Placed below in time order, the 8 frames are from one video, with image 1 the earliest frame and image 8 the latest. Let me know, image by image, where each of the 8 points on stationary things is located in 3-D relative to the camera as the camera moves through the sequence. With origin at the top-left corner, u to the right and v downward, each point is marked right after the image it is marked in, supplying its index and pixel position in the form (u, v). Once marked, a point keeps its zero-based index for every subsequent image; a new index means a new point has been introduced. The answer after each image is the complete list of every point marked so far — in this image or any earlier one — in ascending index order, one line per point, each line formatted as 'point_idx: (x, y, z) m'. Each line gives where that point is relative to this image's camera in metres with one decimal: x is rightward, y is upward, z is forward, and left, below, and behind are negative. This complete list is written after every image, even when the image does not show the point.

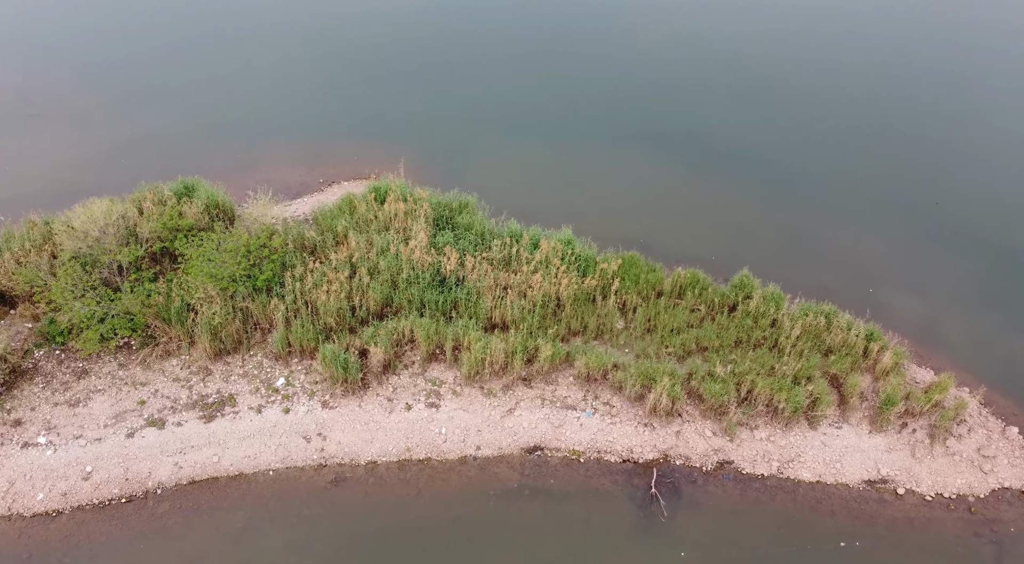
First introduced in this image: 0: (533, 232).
0: (+0.3, +0.8, +12.4) m
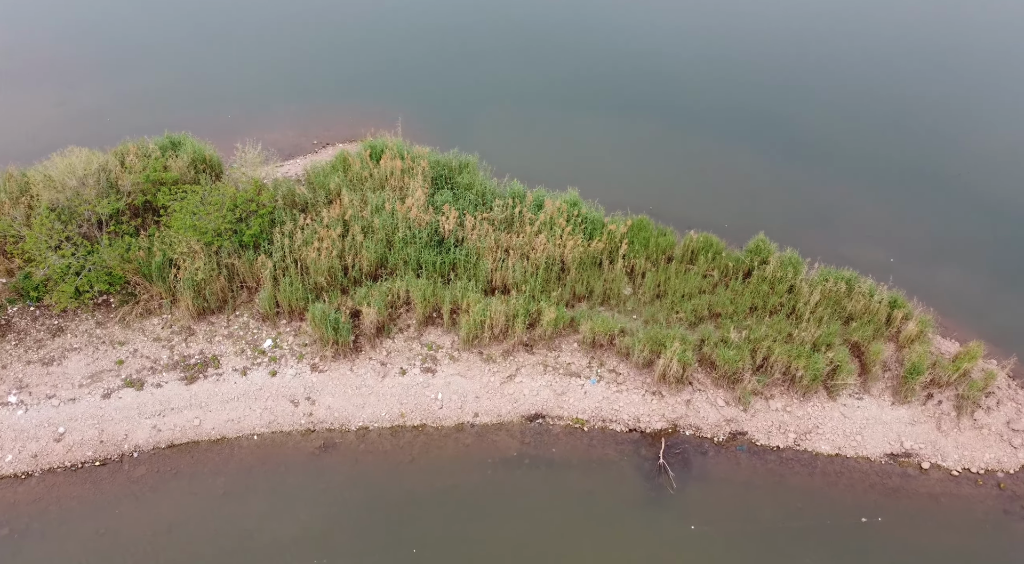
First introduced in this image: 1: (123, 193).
0: (+0.4, +1.3, +11.7) m
1: (-5.2, +1.2, +10.8) m
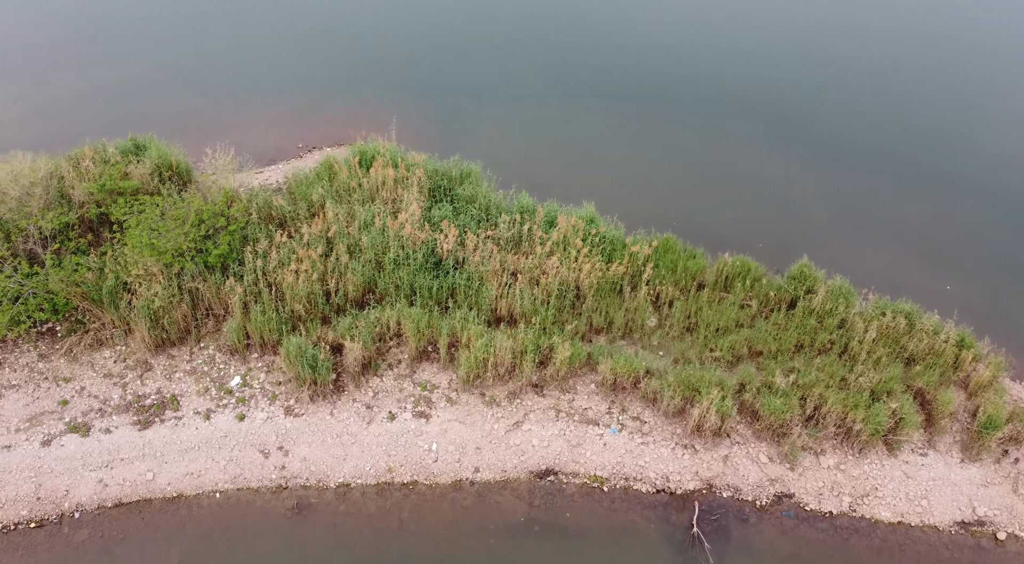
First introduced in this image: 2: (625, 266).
0: (+0.5, +1.0, +10.3) m
1: (-5.1, +0.9, +9.4) m
2: (+1.4, +0.2, +9.6) m
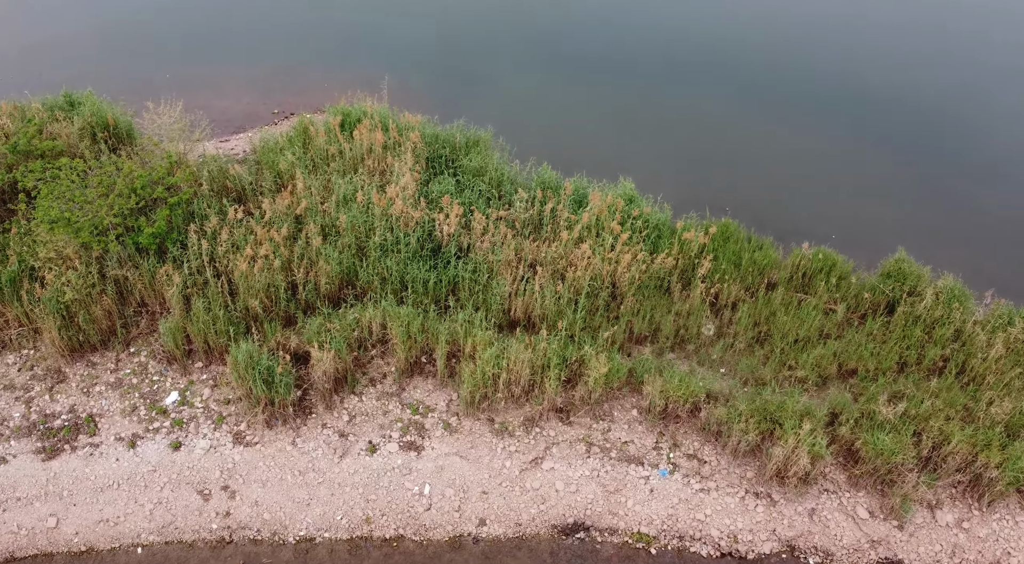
0: (+0.6, +1.0, +8.3) m
1: (-5.0, +1.0, +7.4) m
2: (+1.5, +0.2, +7.5) m
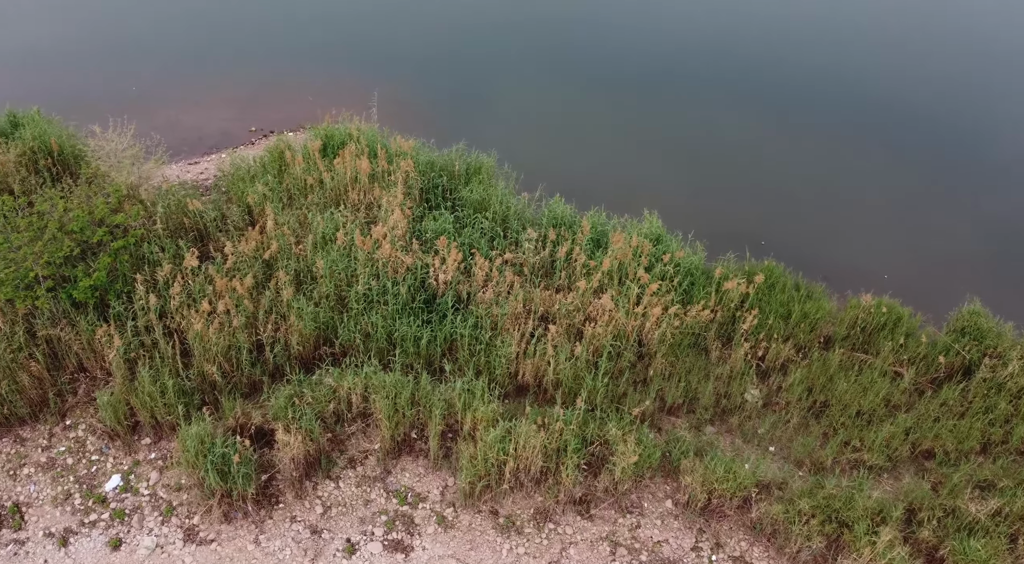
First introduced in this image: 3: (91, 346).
0: (+0.7, +0.6, +7.2) m
1: (-4.9, +0.6, +6.3) m
2: (+1.6, -0.2, +6.4) m
3: (-3.1, -0.5, +5.9) m
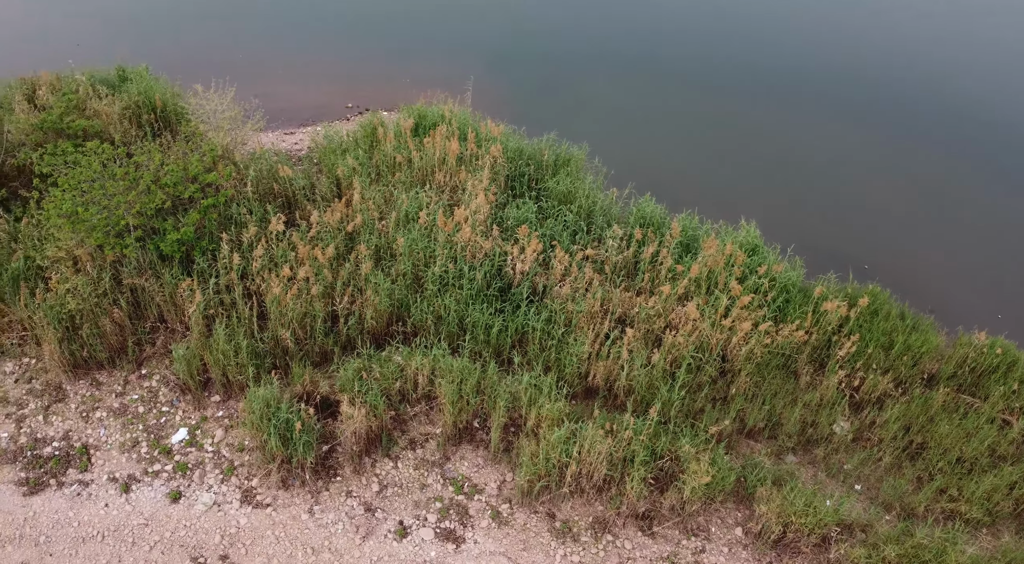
0: (+1.5, +0.5, +6.8) m
1: (-4.2, +1.1, +6.5) m
2: (+2.2, -0.3, +6.0) m
3: (-2.5, -0.1, +6.0) m
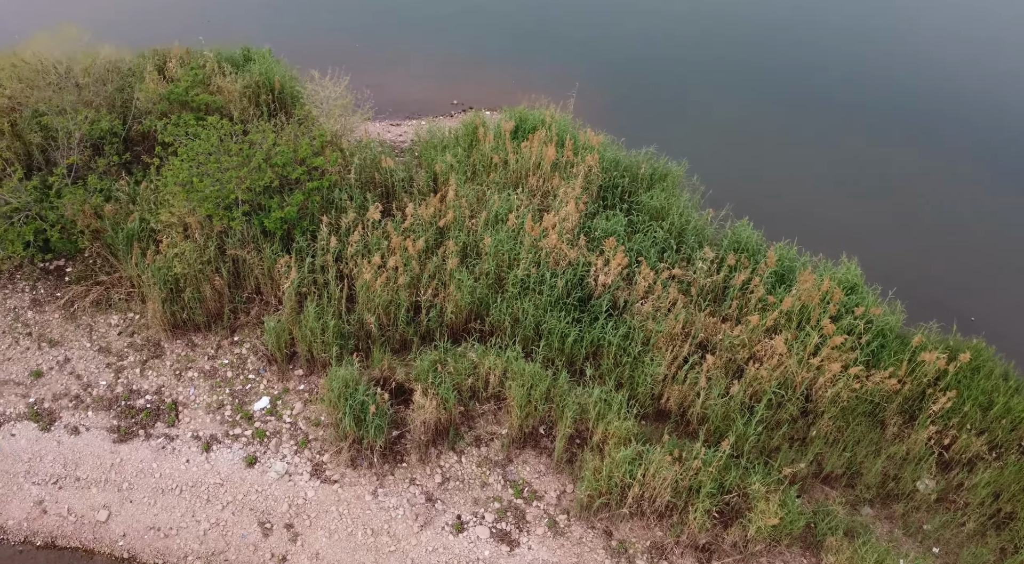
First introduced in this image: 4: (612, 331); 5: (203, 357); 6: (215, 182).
0: (+2.2, +0.2, +6.6) m
1: (-3.3, +1.5, +7.0) m
2: (+2.7, -0.7, +5.7) m
3: (-1.9, +0.1, +6.2) m
4: (+0.8, -0.4, +5.9) m
5: (-2.4, -0.6, +6.1) m
6: (-2.3, +0.8, +6.2) m
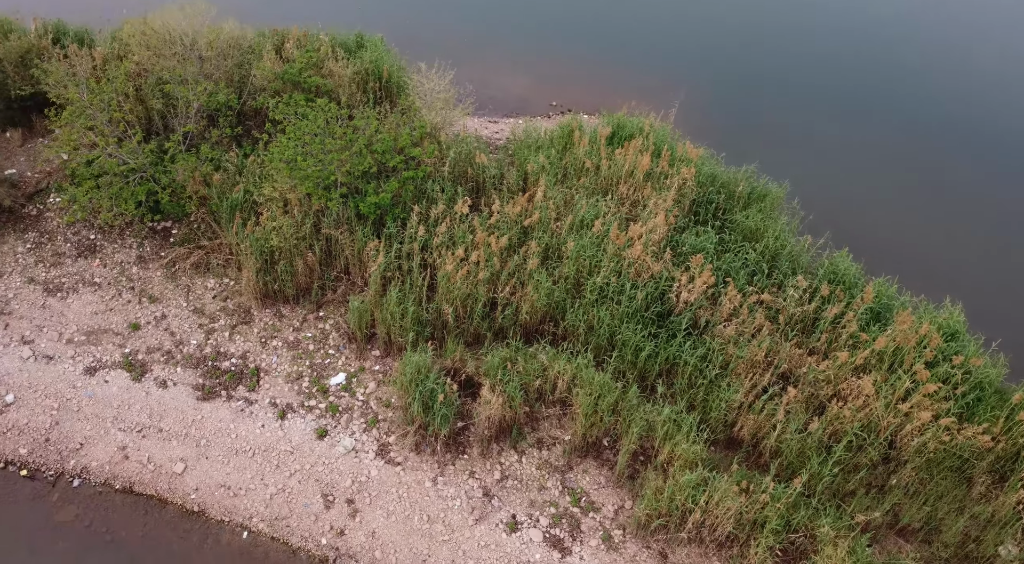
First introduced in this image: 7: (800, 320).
0: (+2.9, -0.1, +6.3) m
1: (-2.4, +1.8, +7.3) m
2: (+3.2, -1.0, +5.4) m
3: (-1.2, +0.2, +6.4) m
4: (+1.3, -0.5, +5.8) m
5: (-1.8, -0.4, +6.3) m
6: (-1.5, +1.0, +6.4) m
7: (+2.2, -0.3, +6.0) m
